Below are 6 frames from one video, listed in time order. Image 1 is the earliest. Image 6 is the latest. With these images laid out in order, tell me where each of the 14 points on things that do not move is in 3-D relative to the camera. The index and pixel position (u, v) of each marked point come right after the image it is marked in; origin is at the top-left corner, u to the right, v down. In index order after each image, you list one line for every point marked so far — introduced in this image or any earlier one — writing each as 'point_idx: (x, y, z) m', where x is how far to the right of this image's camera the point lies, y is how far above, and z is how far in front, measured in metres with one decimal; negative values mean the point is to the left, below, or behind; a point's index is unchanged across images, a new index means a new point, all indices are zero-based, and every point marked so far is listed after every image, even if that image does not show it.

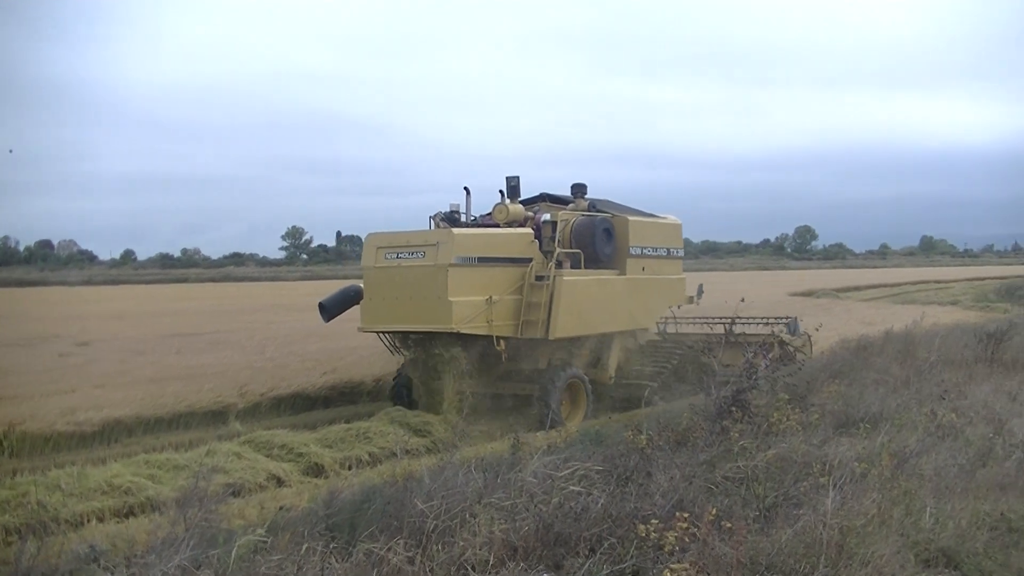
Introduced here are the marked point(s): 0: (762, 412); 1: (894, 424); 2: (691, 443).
0: (+2.2, -1.1, +9.8) m
1: (+3.4, -1.3, +9.9) m
2: (+1.5, -1.3, +9.4) m
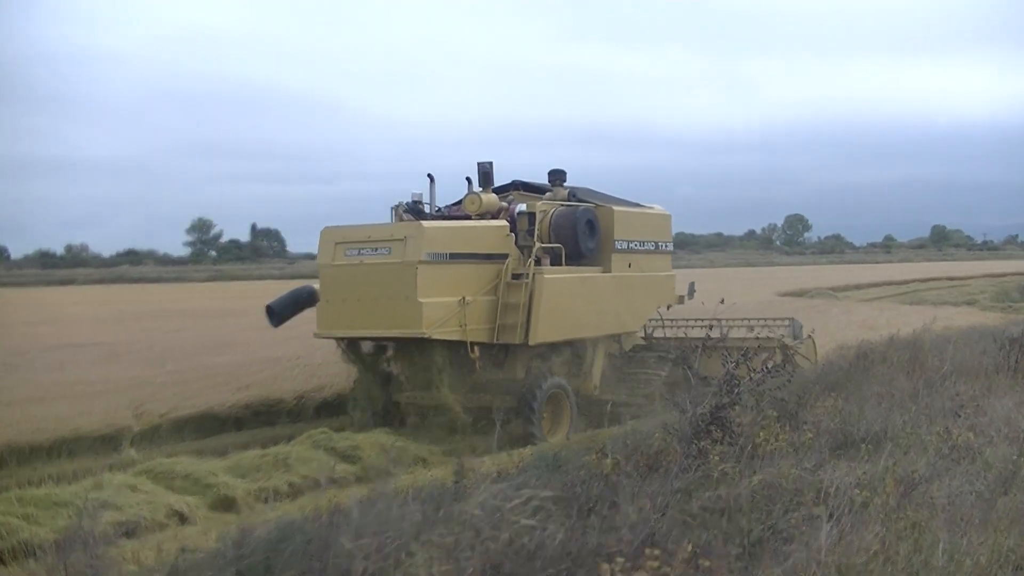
0: (+1.8, -1.1, +8.5) m
1: (+3.0, -1.2, +8.5) m
2: (+1.1, -1.3, +8.1) m
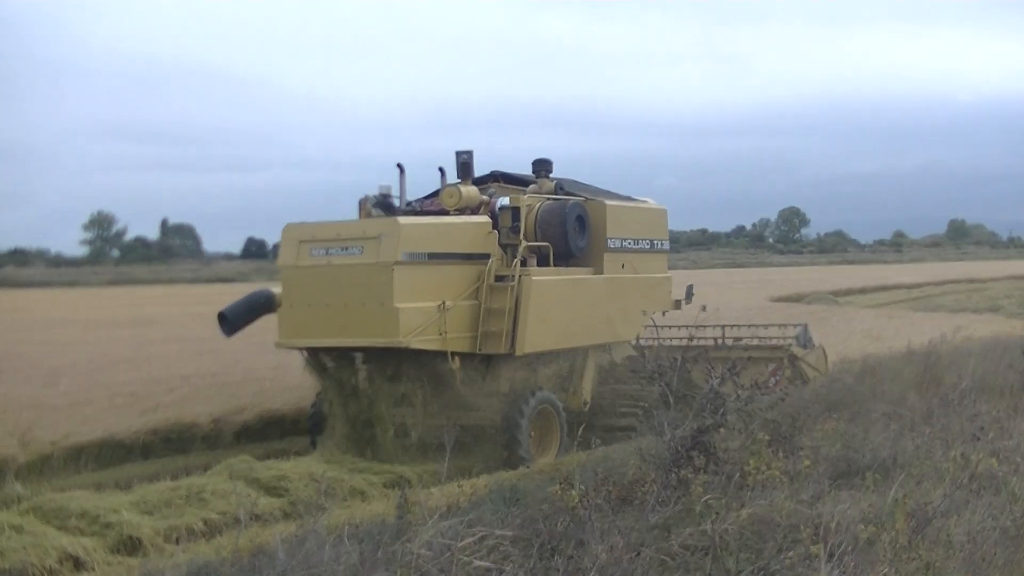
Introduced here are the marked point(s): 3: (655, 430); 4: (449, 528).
0: (+1.5, -1.1, +7.4) m
1: (+2.7, -1.3, +7.5) m
2: (+0.8, -1.3, +7.0) m
3: (+1.0, -1.0, +7.7) m
4: (-0.4, -1.5, +6.7) m
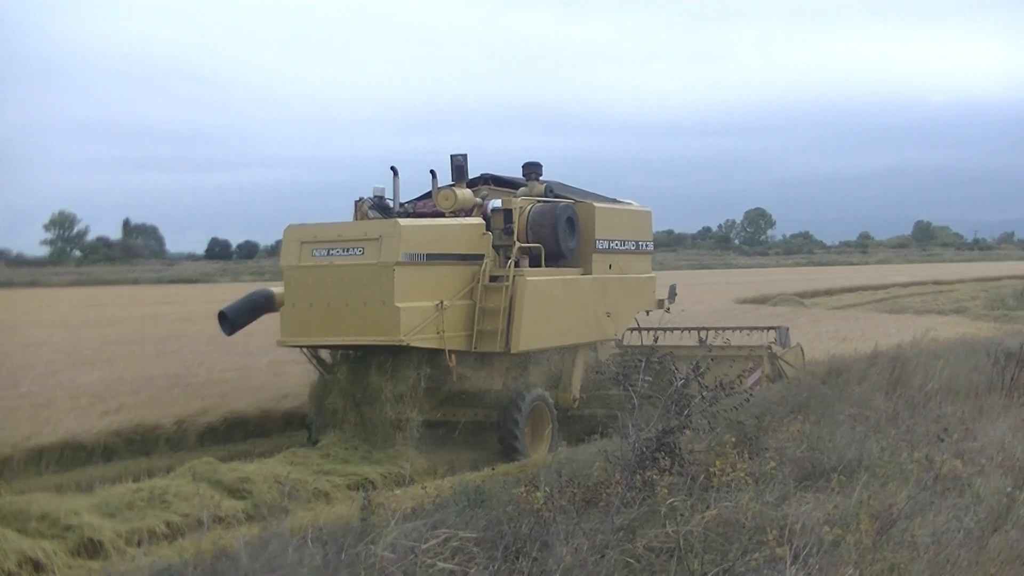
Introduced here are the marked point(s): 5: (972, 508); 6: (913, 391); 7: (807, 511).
0: (+1.2, -1.2, +7.4) m
1: (+2.5, -1.3, +7.5) m
2: (+0.6, -1.4, +7.0) m
3: (+0.7, -1.0, +7.7) m
4: (-0.6, -1.5, +6.7) m
5: (+2.9, -1.4, +7.0) m
6: (+3.7, -0.9, +10.0) m
7: (+1.8, -1.4, +6.9) m
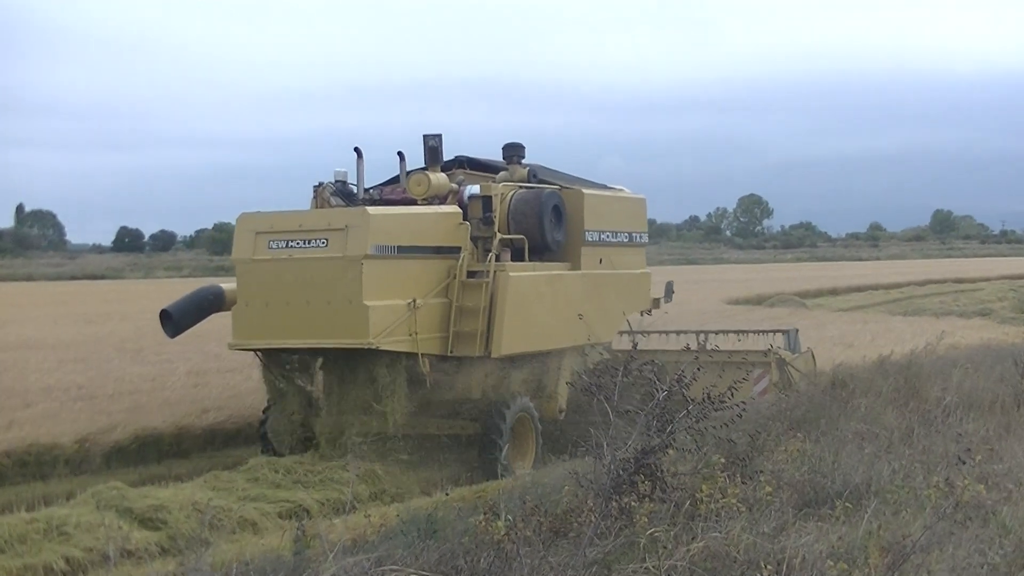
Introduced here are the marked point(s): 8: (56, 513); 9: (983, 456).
0: (+1.0, -1.1, +6.5) m
1: (+2.2, -1.3, +6.6) m
2: (+0.3, -1.3, +6.1) m
3: (+0.5, -1.0, +6.8) m
4: (-0.8, -1.5, +5.7) m
5: (+2.7, -1.4, +6.1) m
6: (+3.4, -0.9, +9.1) m
7: (+1.6, -1.4, +6.0) m
8: (-2.6, -1.3, +6.3) m
9: (+3.1, -1.1, +7.4) m
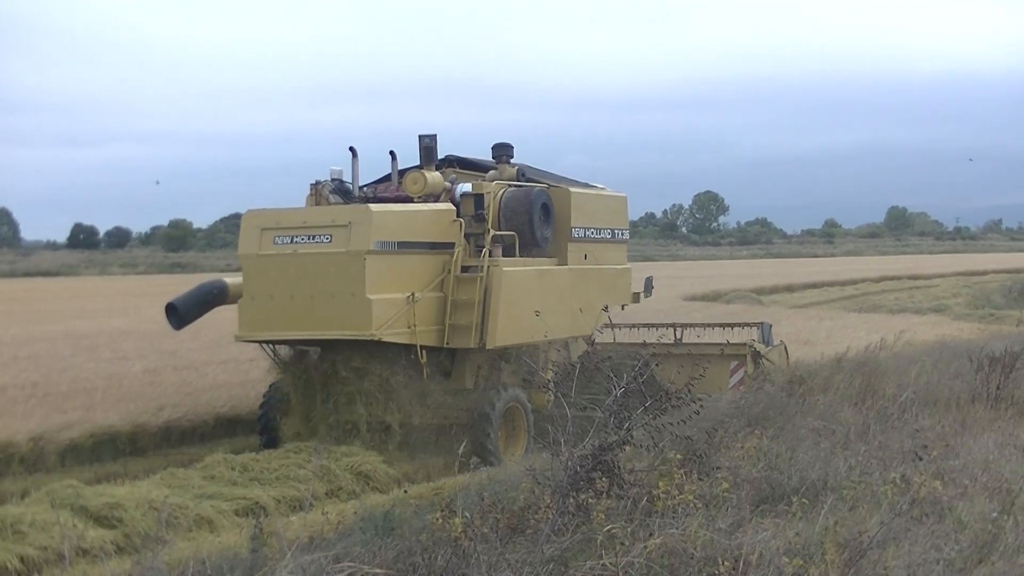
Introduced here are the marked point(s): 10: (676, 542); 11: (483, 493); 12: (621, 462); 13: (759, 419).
0: (+0.8, -1.1, +6.5) m
1: (+2.0, -1.2, +6.6) m
2: (+0.1, -1.3, +6.1) m
3: (+0.3, -1.0, +6.8) m
4: (-1.1, -1.4, +5.7) m
5: (+2.4, -1.4, +6.1) m
6: (+3.2, -0.9, +9.1) m
7: (+1.4, -1.4, +6.0) m
8: (-2.8, -1.3, +6.3) m
9: (+2.9, -1.1, +7.4) m
10: (+0.9, -1.4, +5.9) m
11: (-0.2, -1.2, +6.6) m
12: (+0.7, -1.0, +6.5) m
13: (+1.9, -0.9, +8.4) m
